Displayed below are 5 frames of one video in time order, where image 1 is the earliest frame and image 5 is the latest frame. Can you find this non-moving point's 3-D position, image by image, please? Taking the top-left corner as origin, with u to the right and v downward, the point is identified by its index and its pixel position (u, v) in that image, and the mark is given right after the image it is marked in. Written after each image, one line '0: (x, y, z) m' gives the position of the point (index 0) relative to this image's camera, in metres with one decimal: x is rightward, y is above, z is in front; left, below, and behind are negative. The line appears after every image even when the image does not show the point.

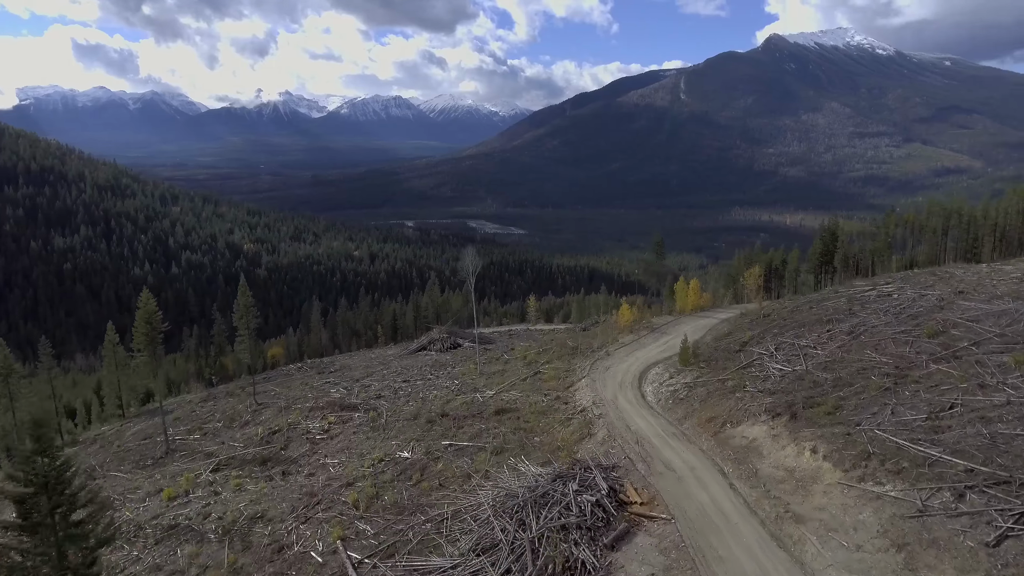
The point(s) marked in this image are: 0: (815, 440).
0: (+9.4, -4.7, +19.9) m
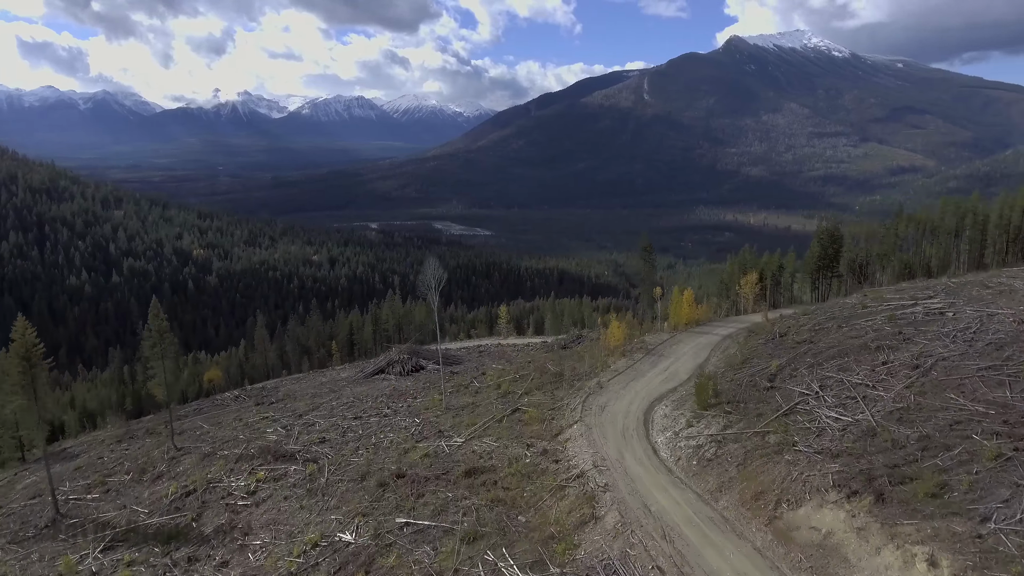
0: (+9.0, -5.5, +13.8) m
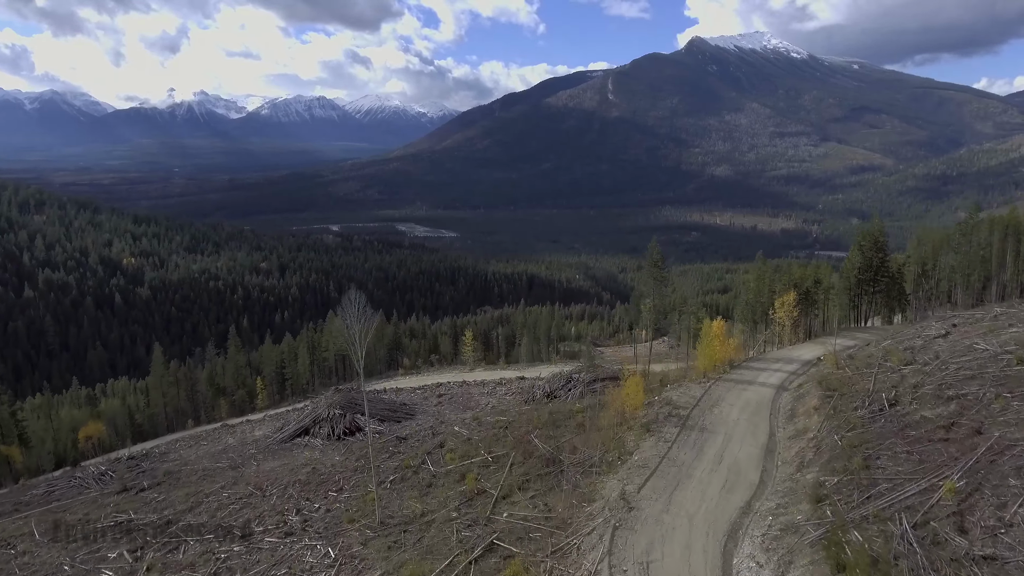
0: (+9.0, -7.0, +2.3) m
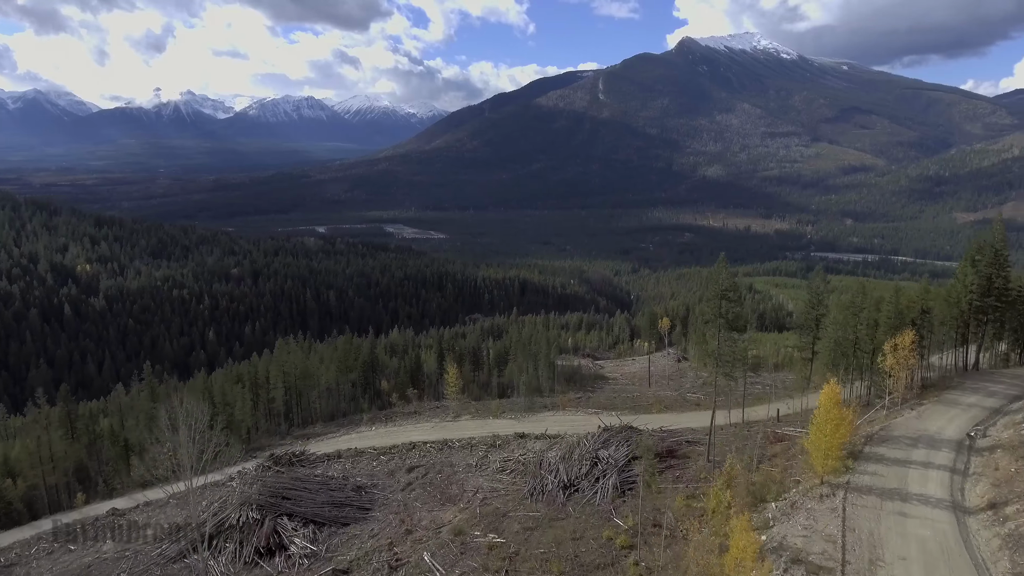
0: (+9.5, -8.5, -9.1) m
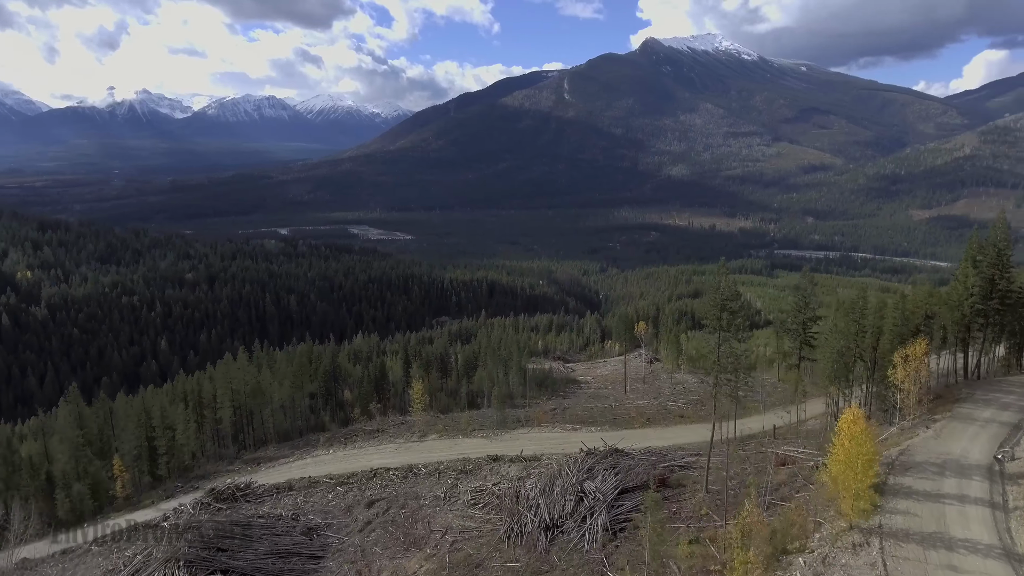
0: (+10.4, -8.8, -11.9) m
